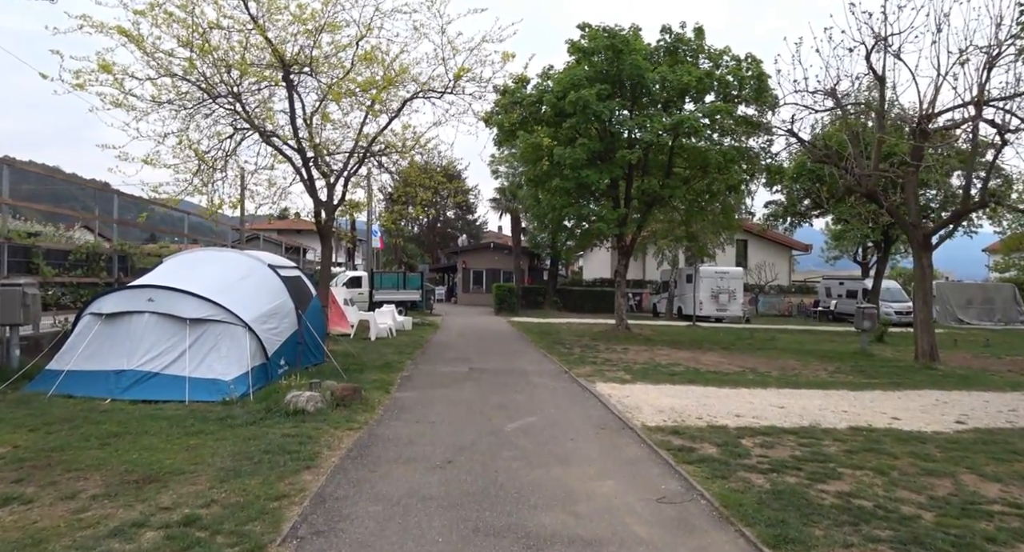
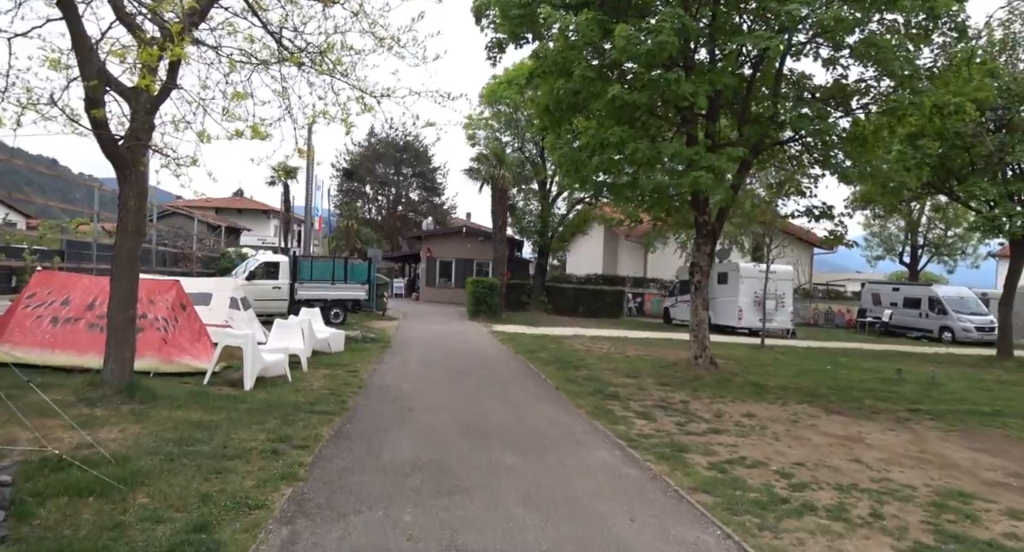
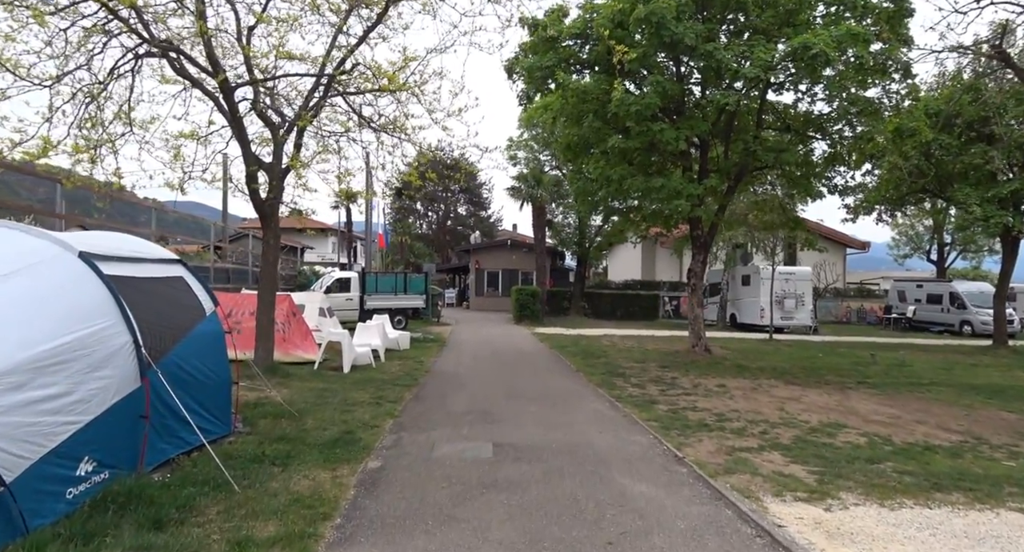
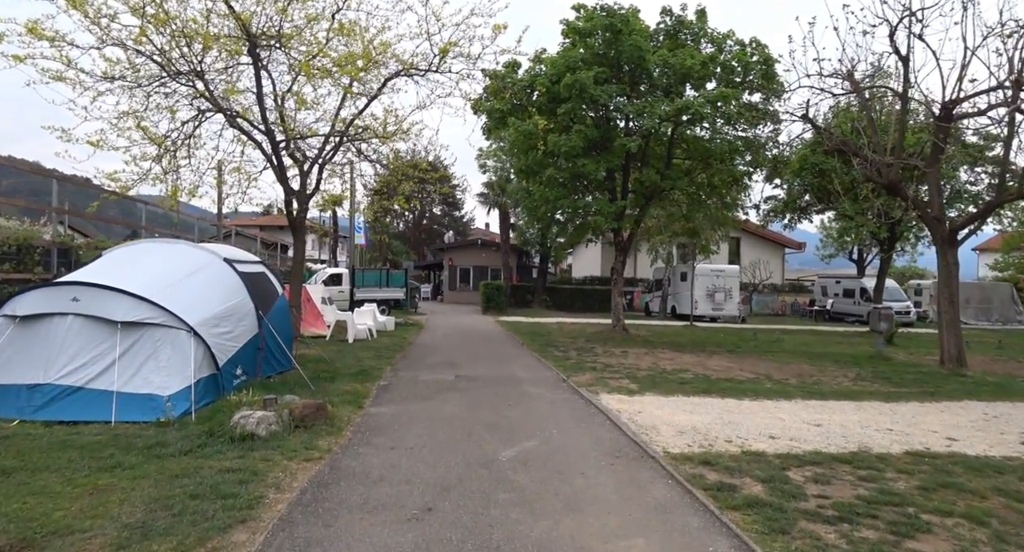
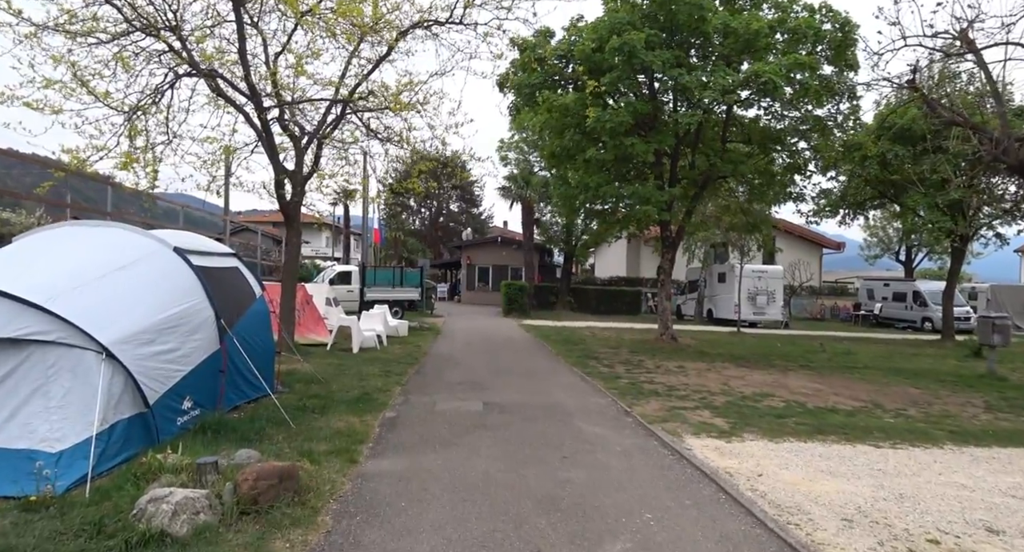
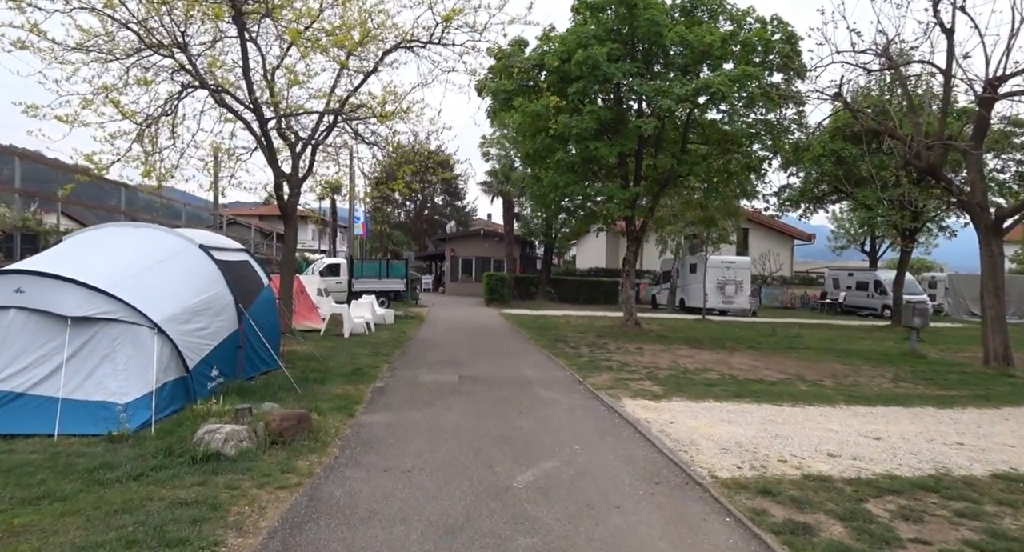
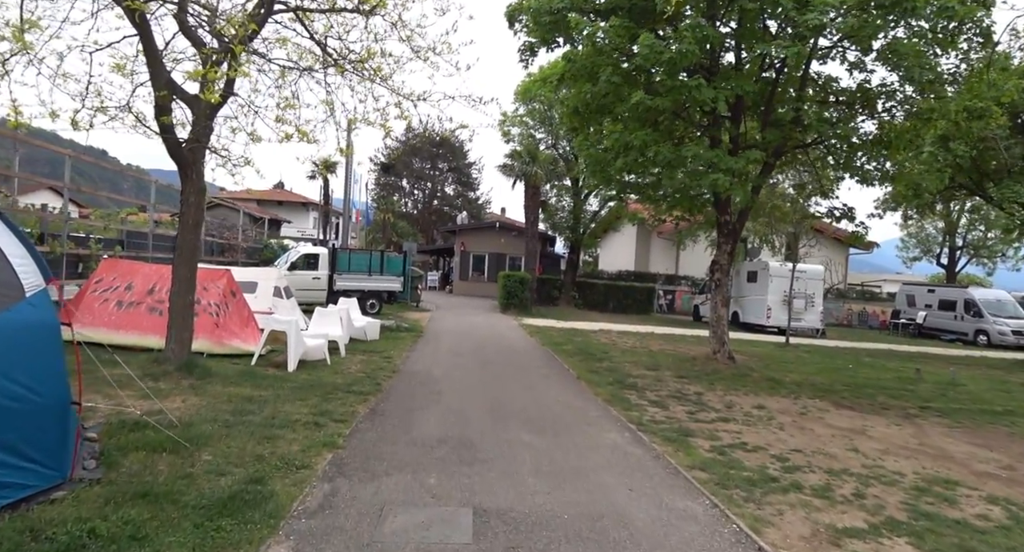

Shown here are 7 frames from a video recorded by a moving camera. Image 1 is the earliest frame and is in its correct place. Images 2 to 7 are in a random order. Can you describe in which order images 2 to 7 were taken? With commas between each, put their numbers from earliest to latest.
4, 6, 5, 3, 7, 2
